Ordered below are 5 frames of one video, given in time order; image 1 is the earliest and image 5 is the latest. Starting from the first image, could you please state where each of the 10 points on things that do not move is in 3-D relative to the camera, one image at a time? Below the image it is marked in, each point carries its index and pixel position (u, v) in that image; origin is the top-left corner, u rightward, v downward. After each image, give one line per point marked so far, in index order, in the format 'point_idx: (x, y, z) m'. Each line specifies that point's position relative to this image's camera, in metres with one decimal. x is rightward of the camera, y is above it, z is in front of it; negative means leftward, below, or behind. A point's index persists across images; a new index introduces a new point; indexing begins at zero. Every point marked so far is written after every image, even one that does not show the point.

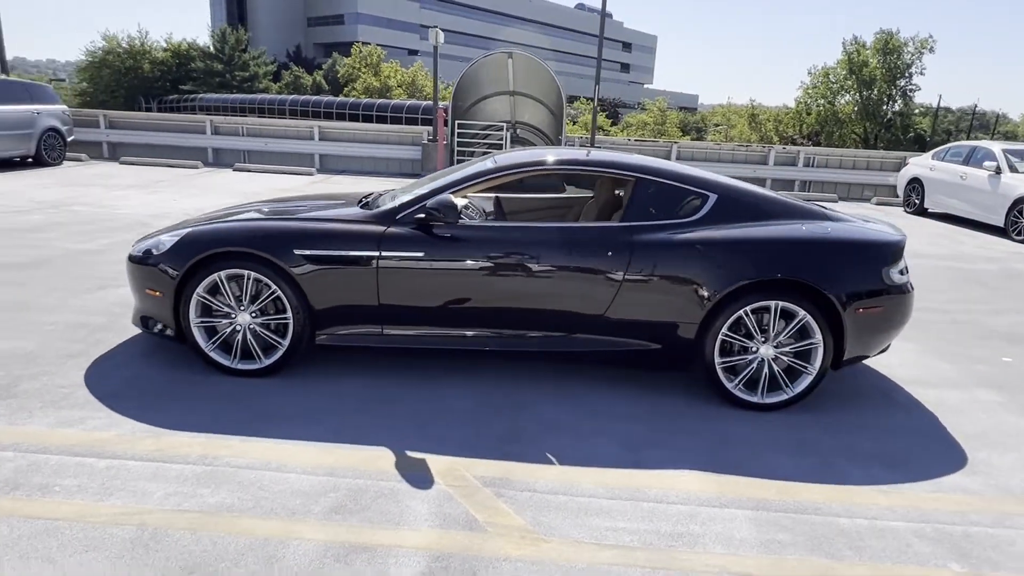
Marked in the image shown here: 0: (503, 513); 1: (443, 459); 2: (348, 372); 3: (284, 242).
0: (0.0, -0.9, +2.7) m
1: (-0.3, -0.8, +3.0) m
2: (-1.0, -0.5, +3.9) m
3: (-1.3, +0.3, +3.7) m
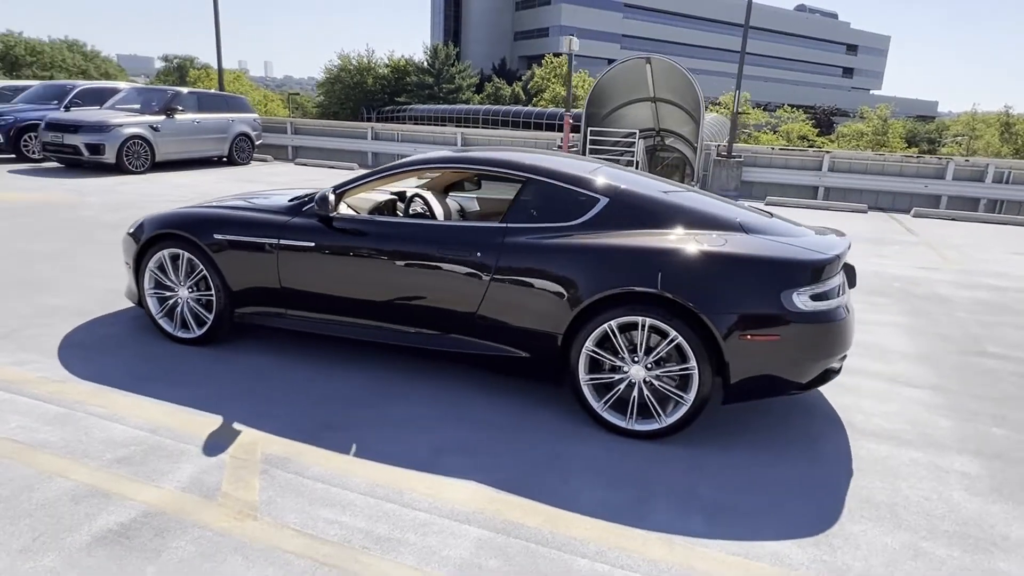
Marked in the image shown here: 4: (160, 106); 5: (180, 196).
0: (-1.1, -0.9, +2.8) m
1: (-1.3, -0.7, +3.2) m
2: (-1.7, -0.4, +4.3) m
3: (-2.0, +0.4, +4.1) m
4: (-8.4, +4.3, +15.4) m
5: (-6.0, +1.6, +11.6) m
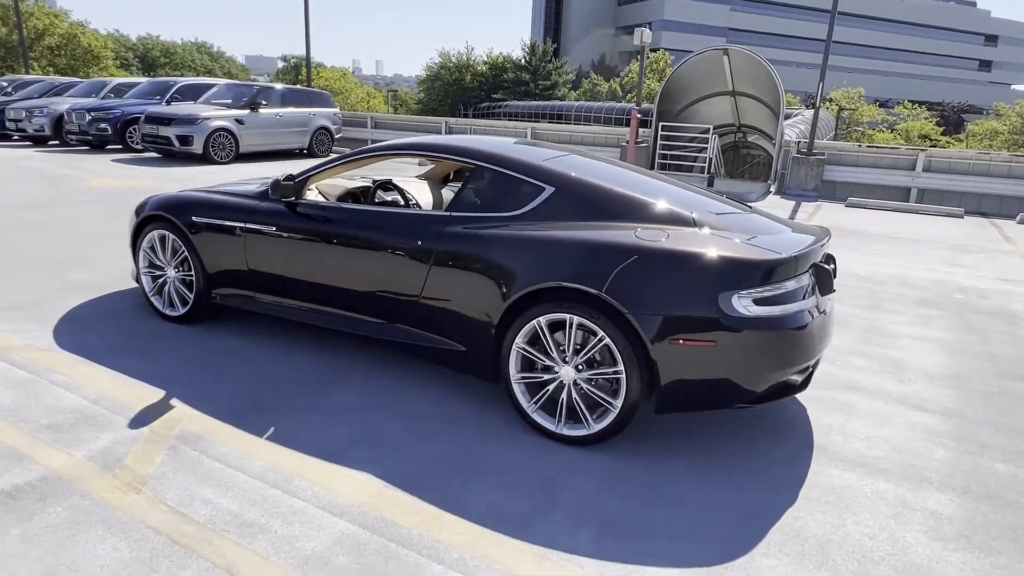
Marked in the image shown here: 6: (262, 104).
0: (-1.6, -0.8, +2.8) m
1: (-1.7, -0.6, +3.3) m
2: (-1.9, -0.3, +4.4) m
3: (-2.2, +0.5, +4.3) m
4: (-6.8, +4.8, +16.3) m
5: (-5.0, +2.0, +12.2) m
6: (-6.3, +4.7, +16.3) m
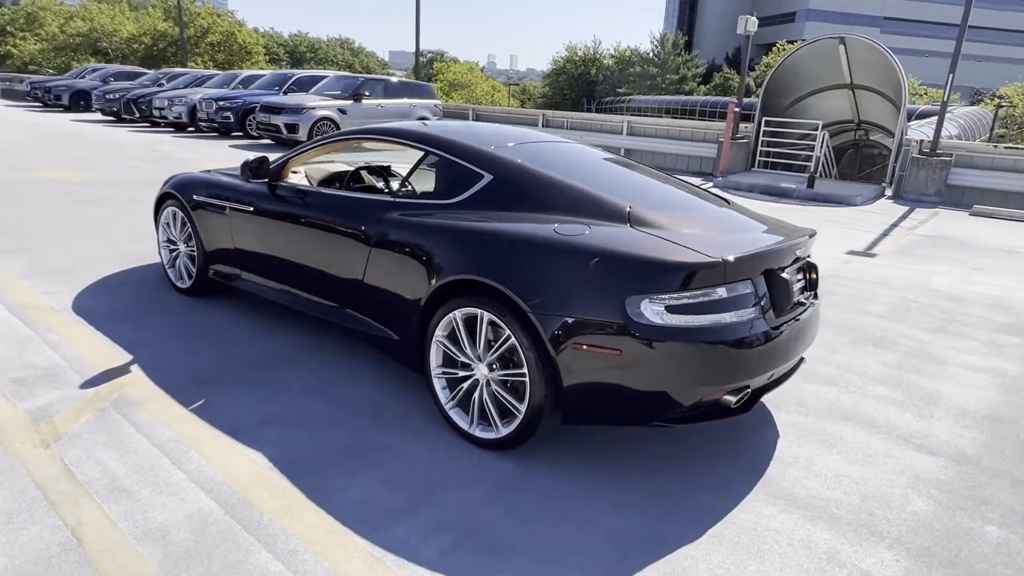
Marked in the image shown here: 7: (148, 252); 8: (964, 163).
0: (-2.0, -0.6, +3.0) m
1: (-2.0, -0.5, +3.5) m
2: (-2.0, -0.1, +4.6) m
3: (-2.2, +0.7, +4.5) m
4: (-4.3, +5.2, +17.1) m
5: (-3.5, +2.3, +12.8) m
6: (-3.9, +5.1, +17.0) m
7: (-3.3, +0.3, +5.9) m
8: (+8.9, +2.4, +12.6) m
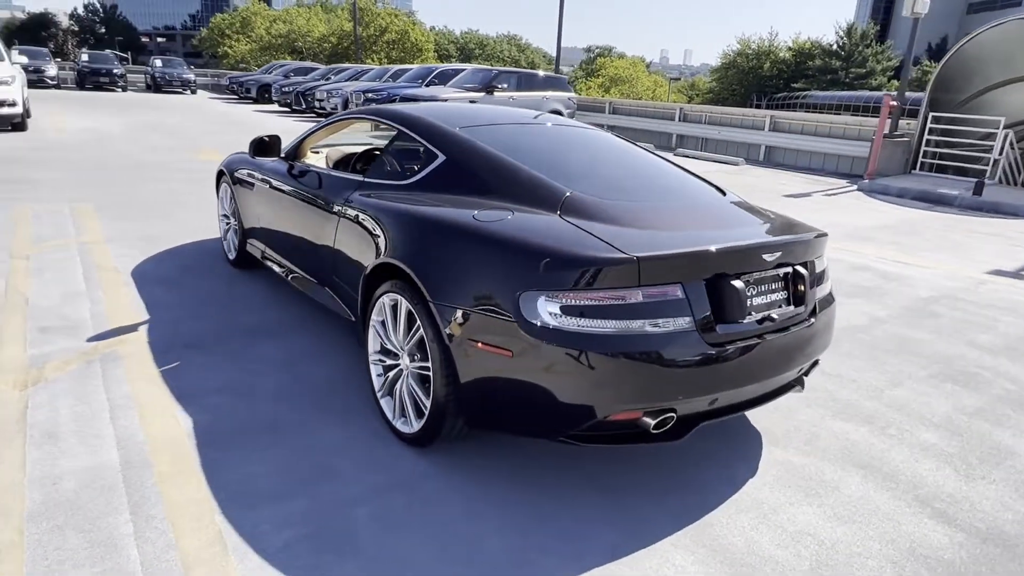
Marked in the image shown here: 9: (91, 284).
0: (-2.3, -0.4, +3.3) m
1: (-2.2, -0.3, +3.8) m
2: (-1.9, +0.1, +4.8) m
3: (-2.0, +0.9, +4.8) m
4: (-0.7, +5.5, +17.5) m
5: (-1.2, +2.6, +13.1) m
6: (-0.4, +5.4, +17.3) m
7: (-2.8, +0.6, +6.4) m
8: (+10.7, +1.8, +10.0) m
9: (-3.0, 0.0, +4.6) m
